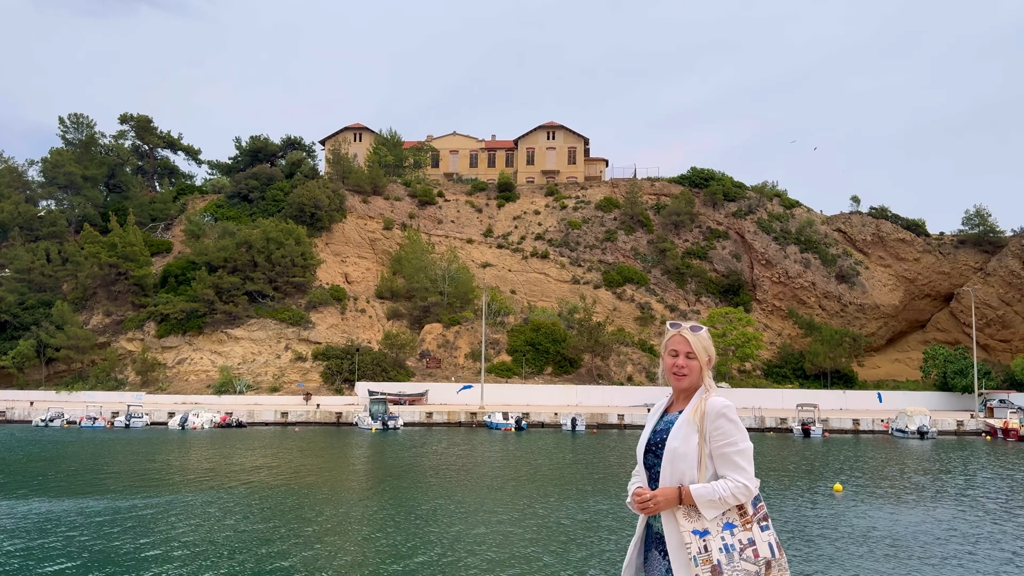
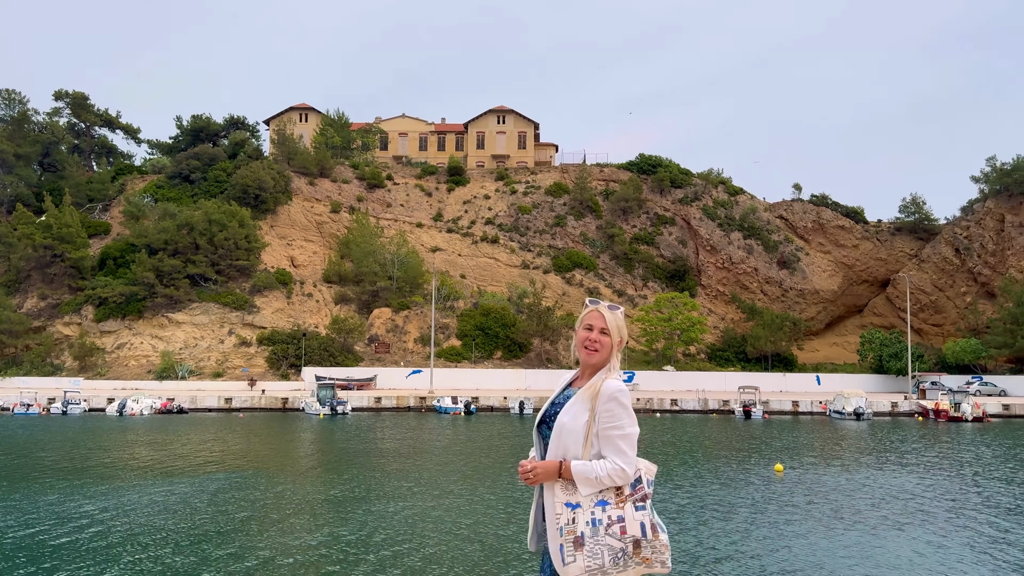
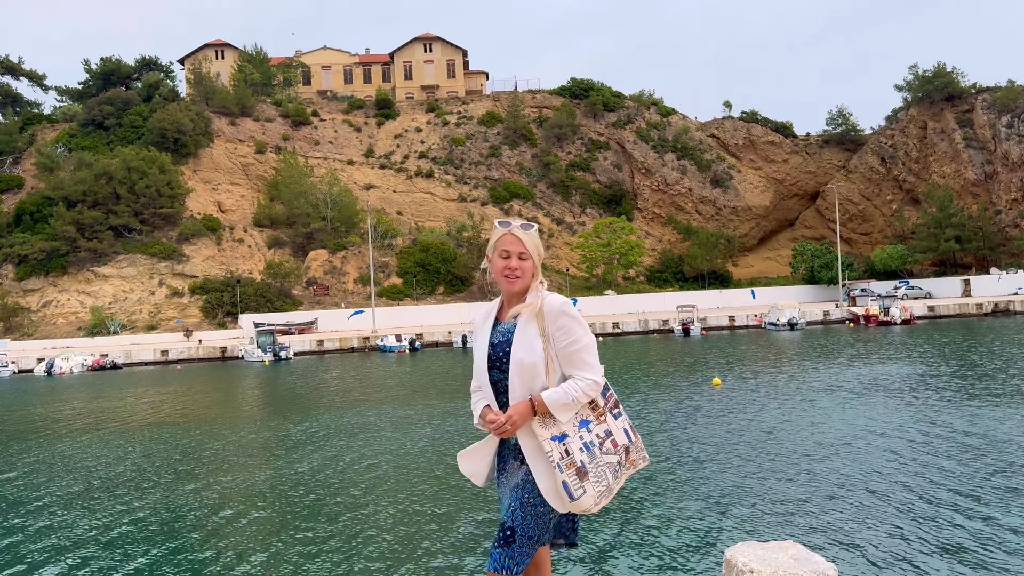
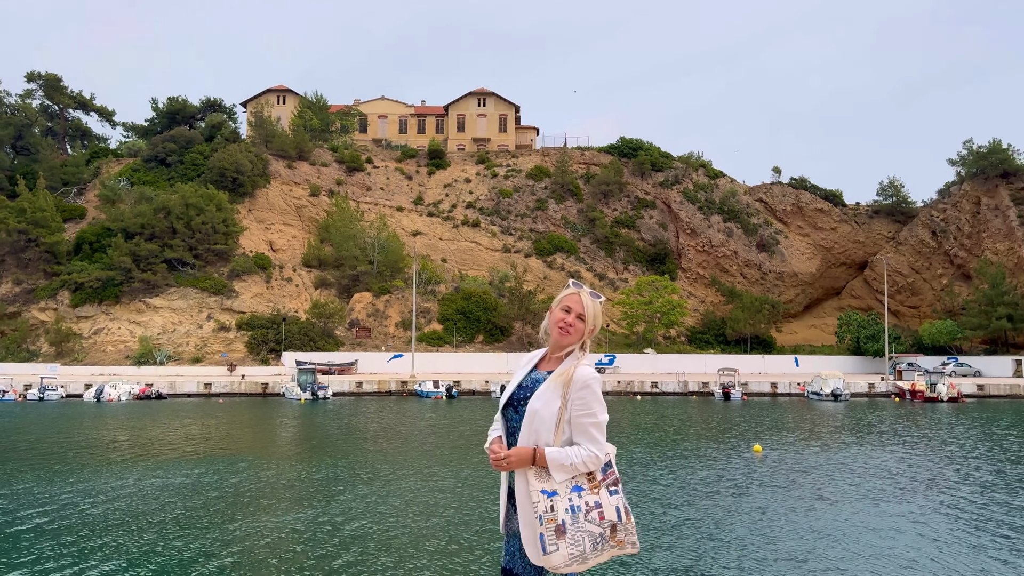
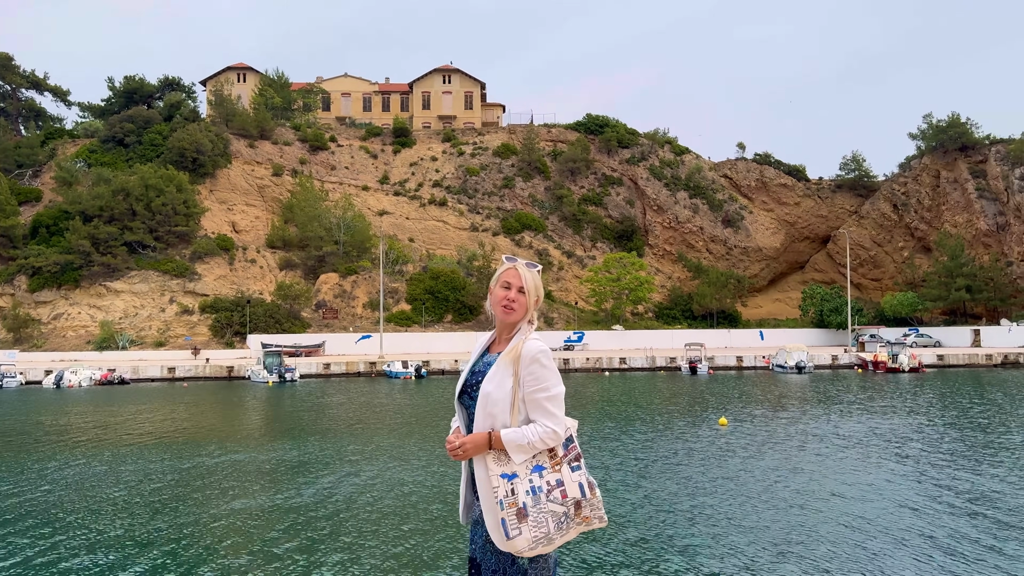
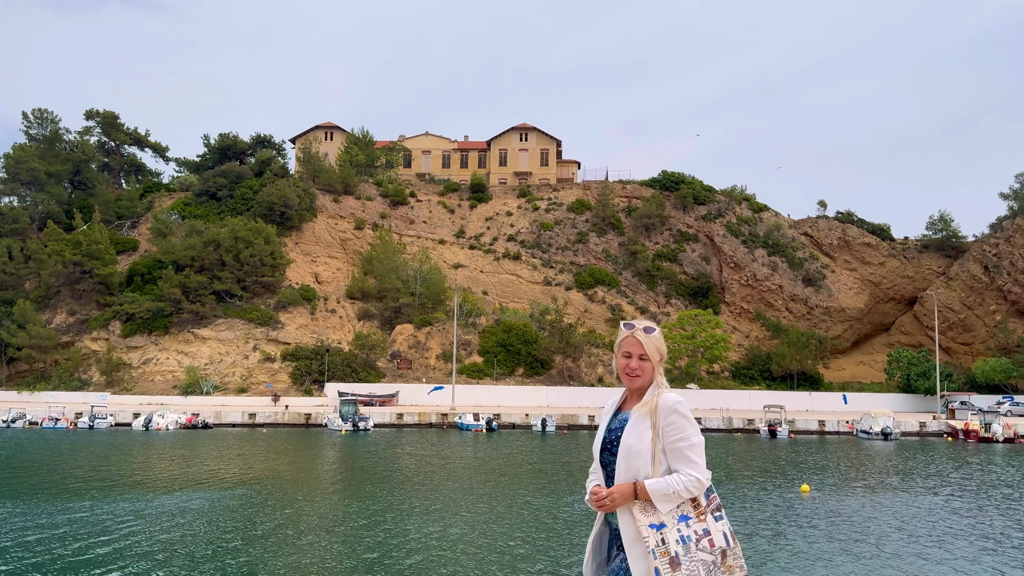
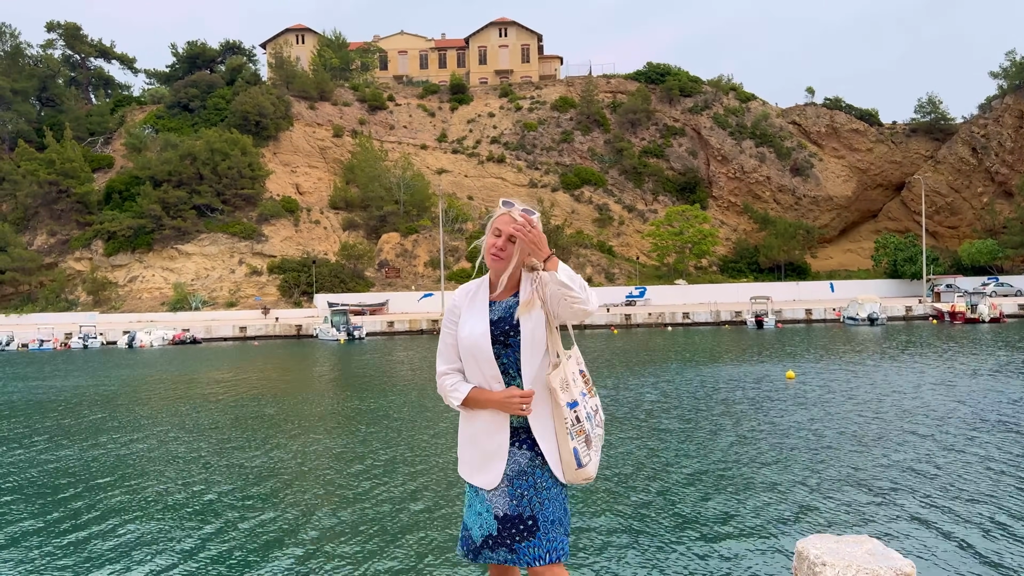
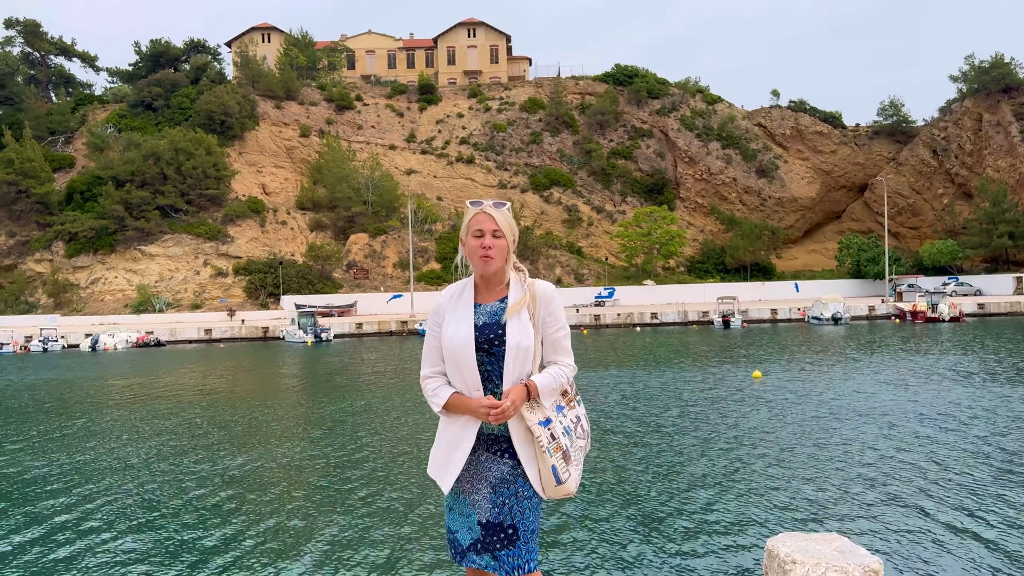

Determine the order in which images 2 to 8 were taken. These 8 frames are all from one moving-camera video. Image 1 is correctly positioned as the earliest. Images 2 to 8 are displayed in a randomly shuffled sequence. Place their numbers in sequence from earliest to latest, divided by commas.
6, 2, 4, 5, 3, 8, 7
